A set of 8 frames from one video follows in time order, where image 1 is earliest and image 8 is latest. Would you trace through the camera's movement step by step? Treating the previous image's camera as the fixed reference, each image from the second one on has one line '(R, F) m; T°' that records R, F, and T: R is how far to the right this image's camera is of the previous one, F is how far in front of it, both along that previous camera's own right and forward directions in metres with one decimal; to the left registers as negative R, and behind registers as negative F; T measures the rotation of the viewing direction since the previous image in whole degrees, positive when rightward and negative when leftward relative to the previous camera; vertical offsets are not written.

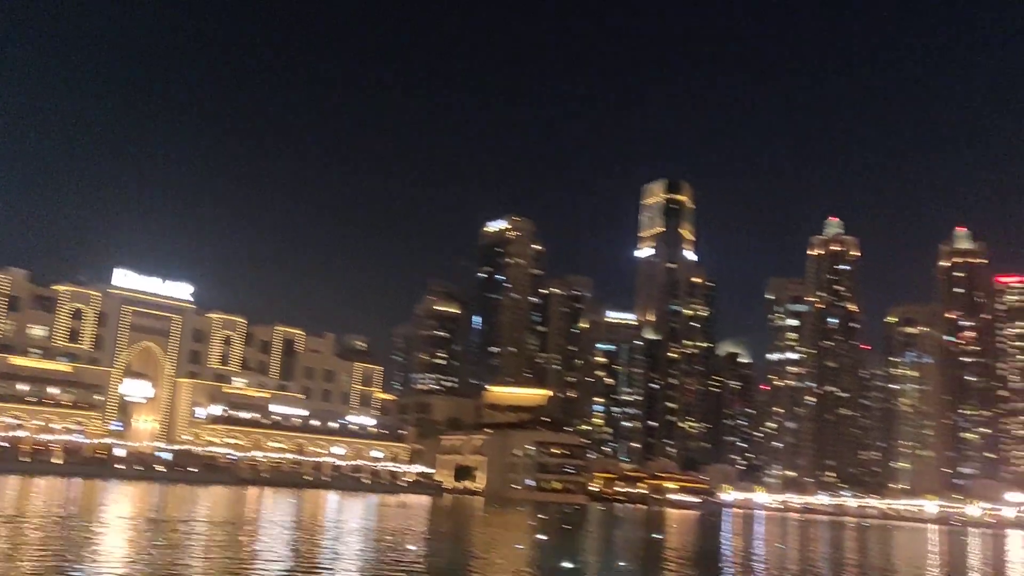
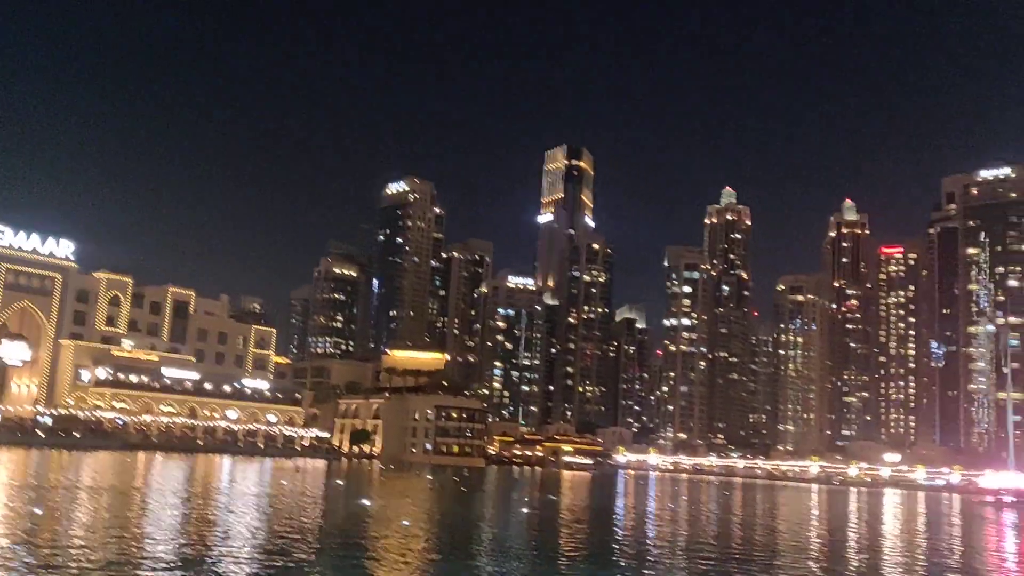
(-0.4, +0.5) m; +6°
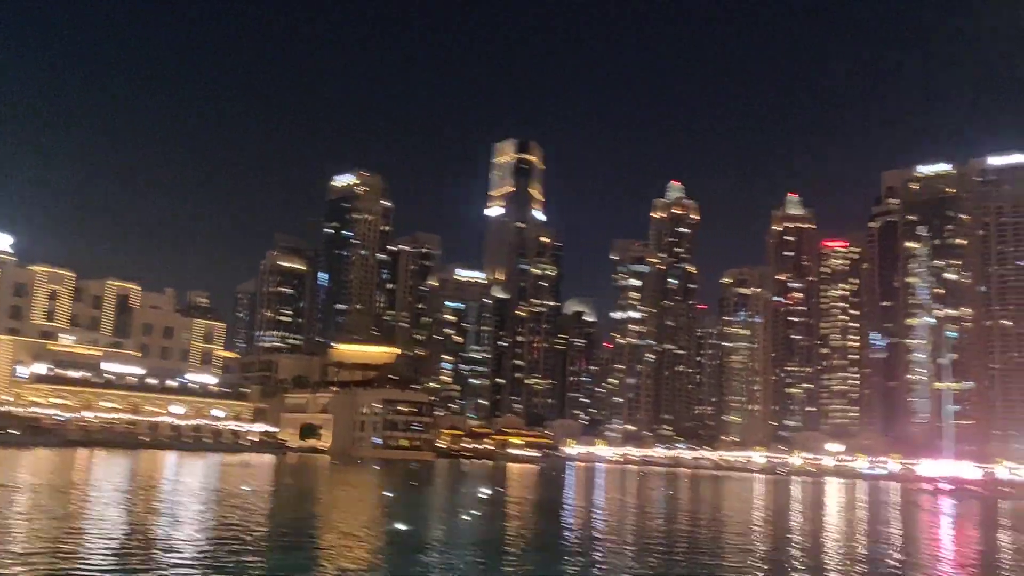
(0.0, +0.1) m; +3°
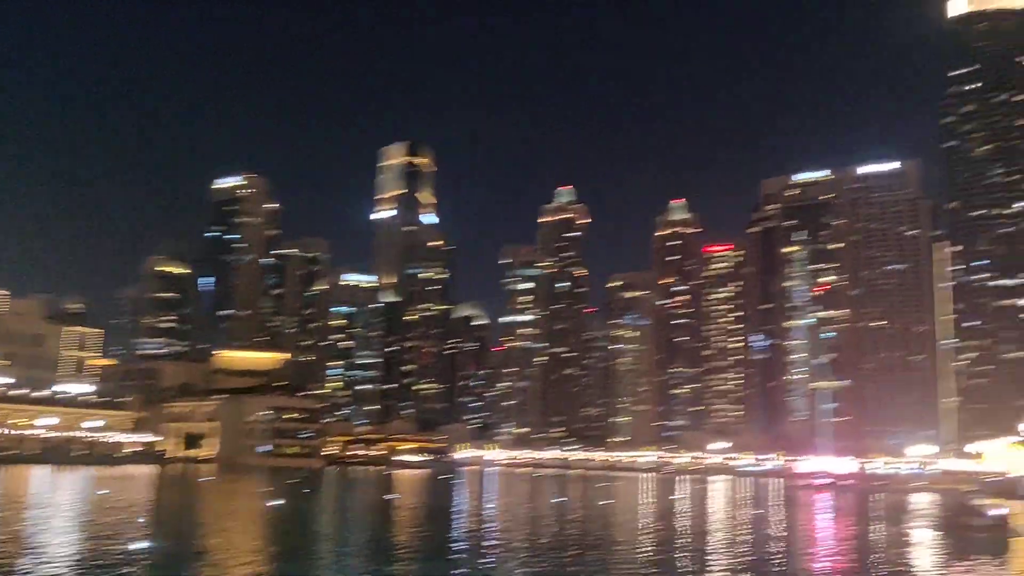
(-0.1, +0.2) m; +7°
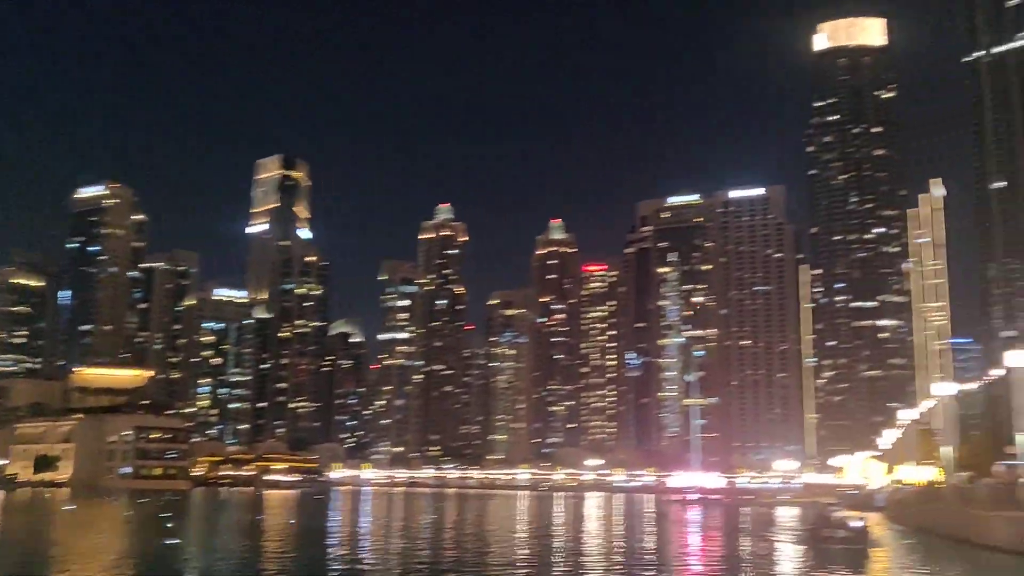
(0.0, +0.6) m; +7°
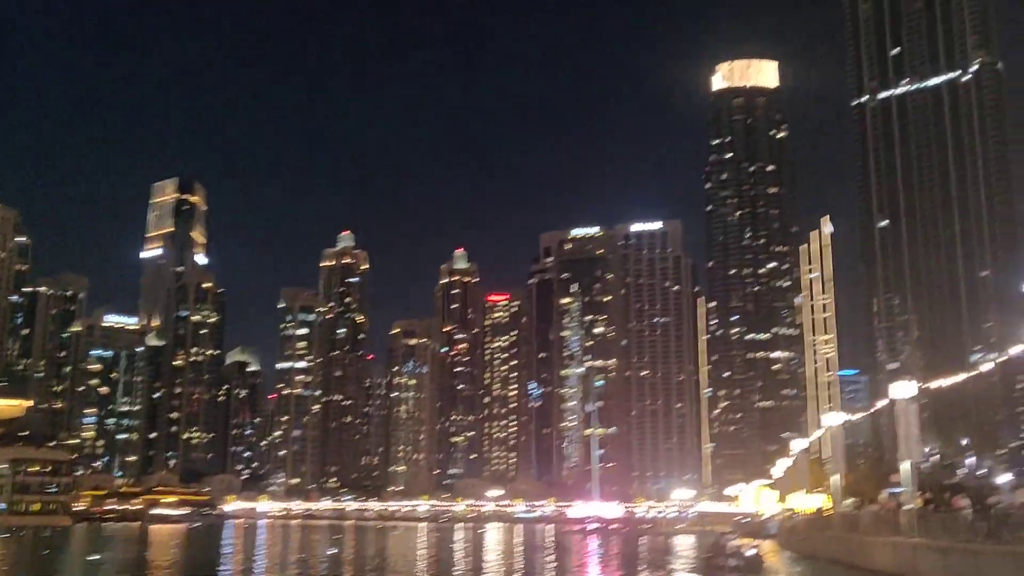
(0.0, +0.2) m; +6°
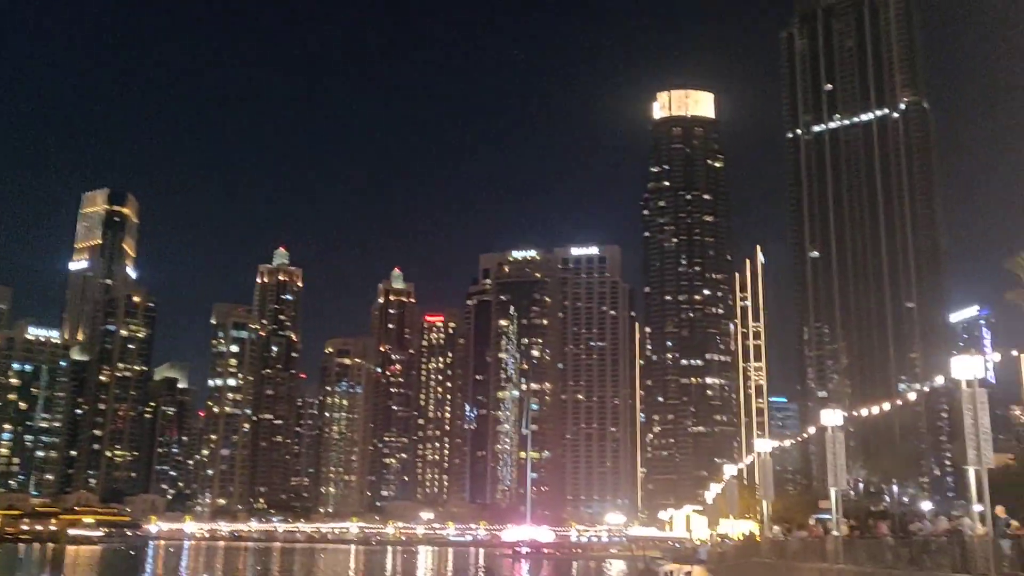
(0.0, +0.3) m; +4°
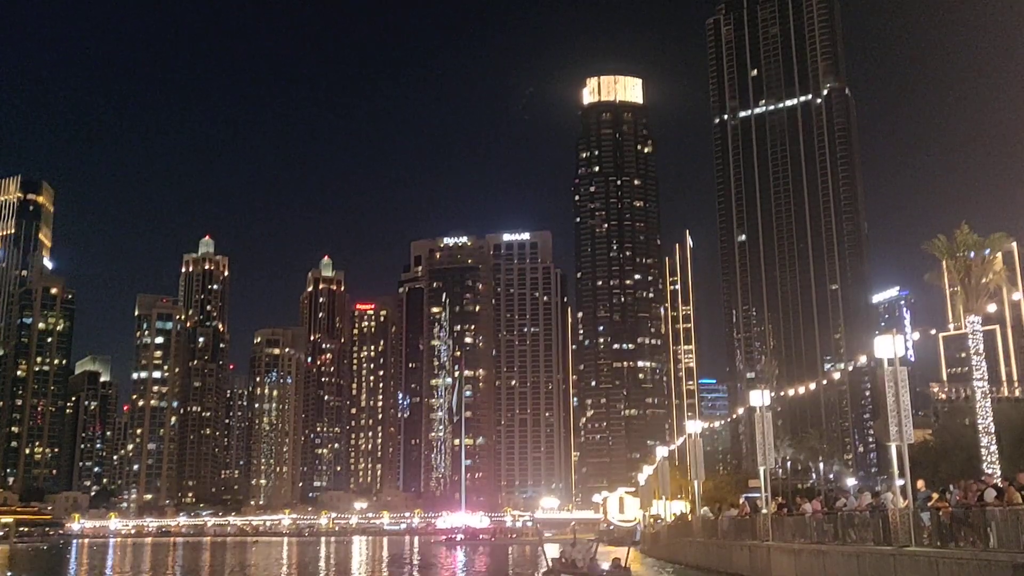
(0.0, +0.4) m; +4°
